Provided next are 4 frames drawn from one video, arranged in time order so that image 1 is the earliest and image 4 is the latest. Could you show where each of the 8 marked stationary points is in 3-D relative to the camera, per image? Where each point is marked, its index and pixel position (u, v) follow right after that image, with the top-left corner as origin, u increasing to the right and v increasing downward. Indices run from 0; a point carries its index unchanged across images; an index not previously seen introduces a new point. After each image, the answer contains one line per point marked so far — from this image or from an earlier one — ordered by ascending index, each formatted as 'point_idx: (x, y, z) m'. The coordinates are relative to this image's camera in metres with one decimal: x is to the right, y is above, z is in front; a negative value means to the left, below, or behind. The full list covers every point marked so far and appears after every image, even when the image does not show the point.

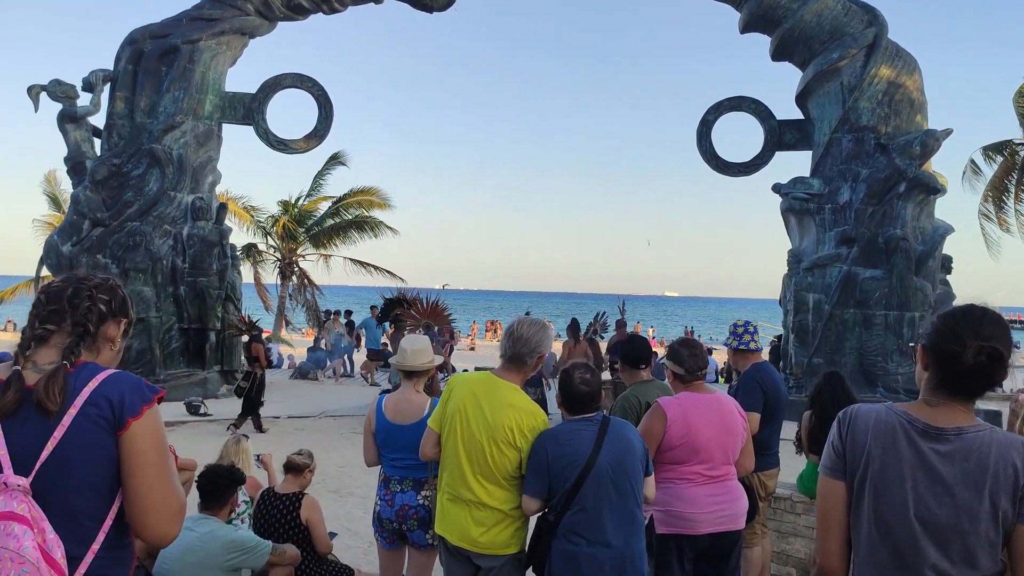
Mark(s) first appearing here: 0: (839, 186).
0: (+3.8, +1.2, +10.8) m
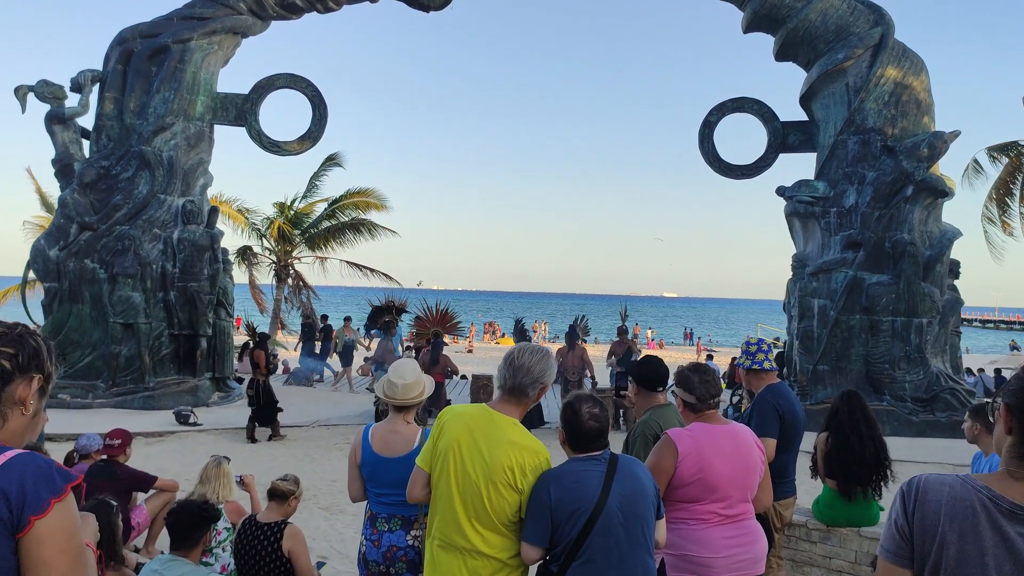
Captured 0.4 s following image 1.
0: (+3.8, +1.1, +10.5) m
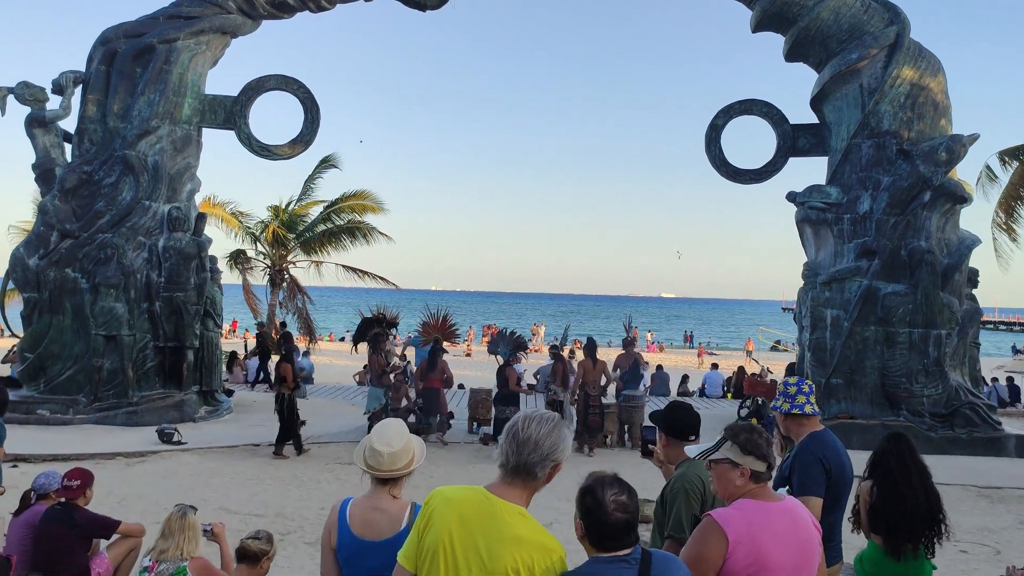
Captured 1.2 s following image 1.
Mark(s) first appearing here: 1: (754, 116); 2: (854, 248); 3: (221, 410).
0: (+3.8, +1.0, +10.1) m
1: (+2.9, +2.1, +11.2) m
2: (+3.7, +0.4, +10.1) m
3: (-3.5, -1.5, +11.1) m
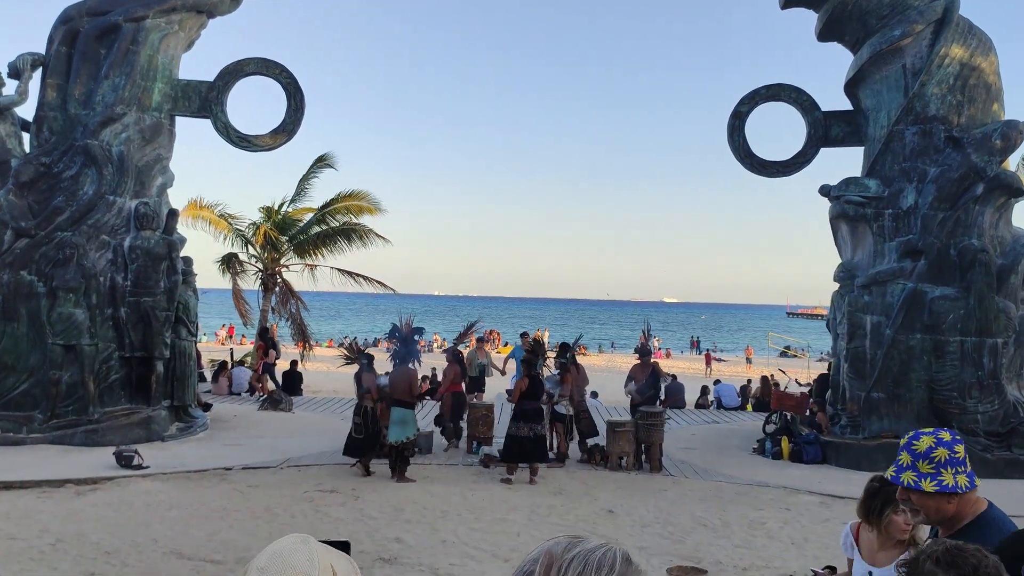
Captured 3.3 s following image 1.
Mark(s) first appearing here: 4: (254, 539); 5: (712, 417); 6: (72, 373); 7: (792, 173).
0: (+3.8, +1.0, +9.1) m
1: (+3.0, +2.0, +10.2) m
2: (+3.7, +0.4, +9.0) m
3: (-3.4, -1.5, +10.1) m
4: (-1.7, -1.6, +6.1) m
5: (+2.7, -1.7, +12.4) m
6: (-4.4, -0.8, +9.2) m
7: (+3.1, +1.3, +10.2) m
